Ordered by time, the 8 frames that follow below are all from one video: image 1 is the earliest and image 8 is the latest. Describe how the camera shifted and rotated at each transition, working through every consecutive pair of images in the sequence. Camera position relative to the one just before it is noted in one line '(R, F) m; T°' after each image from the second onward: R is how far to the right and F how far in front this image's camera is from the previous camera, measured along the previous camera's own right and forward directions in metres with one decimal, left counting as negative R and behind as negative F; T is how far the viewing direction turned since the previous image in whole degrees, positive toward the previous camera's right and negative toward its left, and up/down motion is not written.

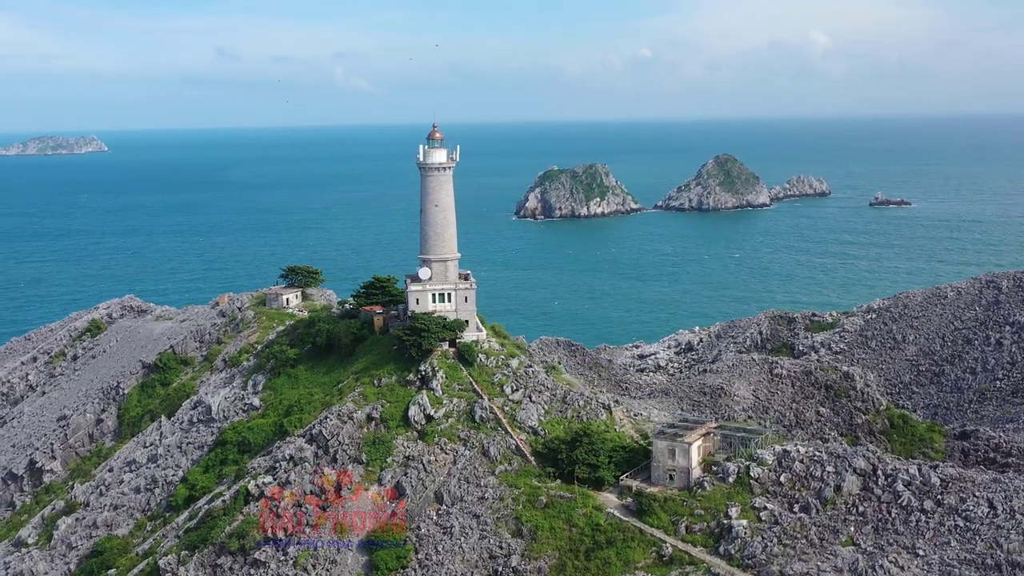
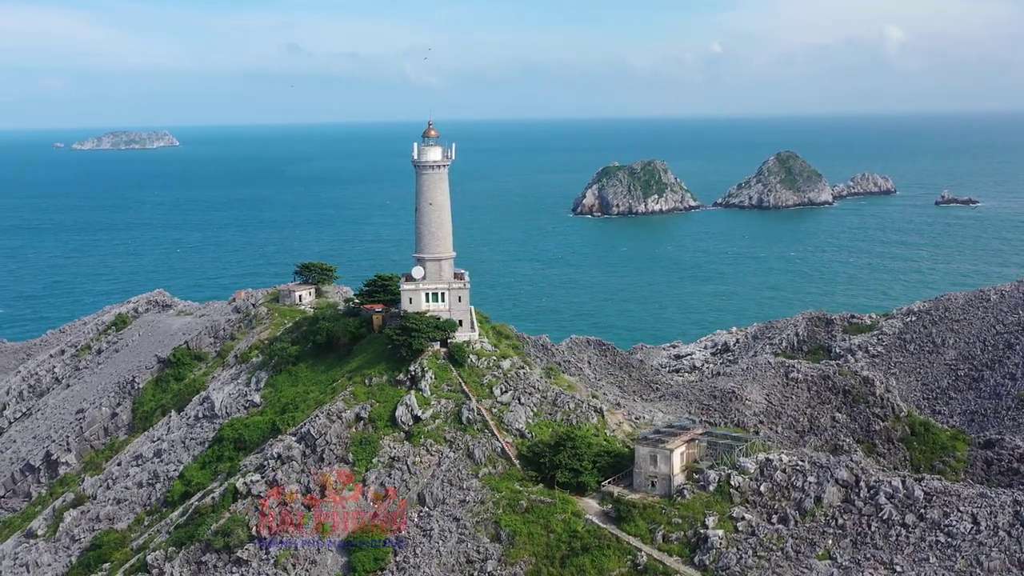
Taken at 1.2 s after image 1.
(+2.1, +0.6) m; -3°
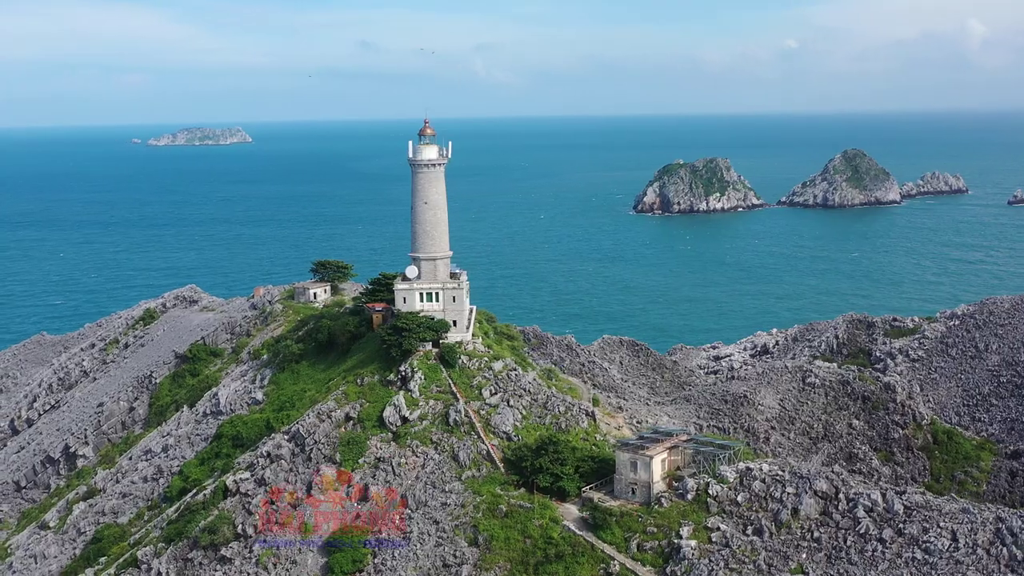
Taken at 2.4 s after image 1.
(+2.2, +0.6) m; -3°
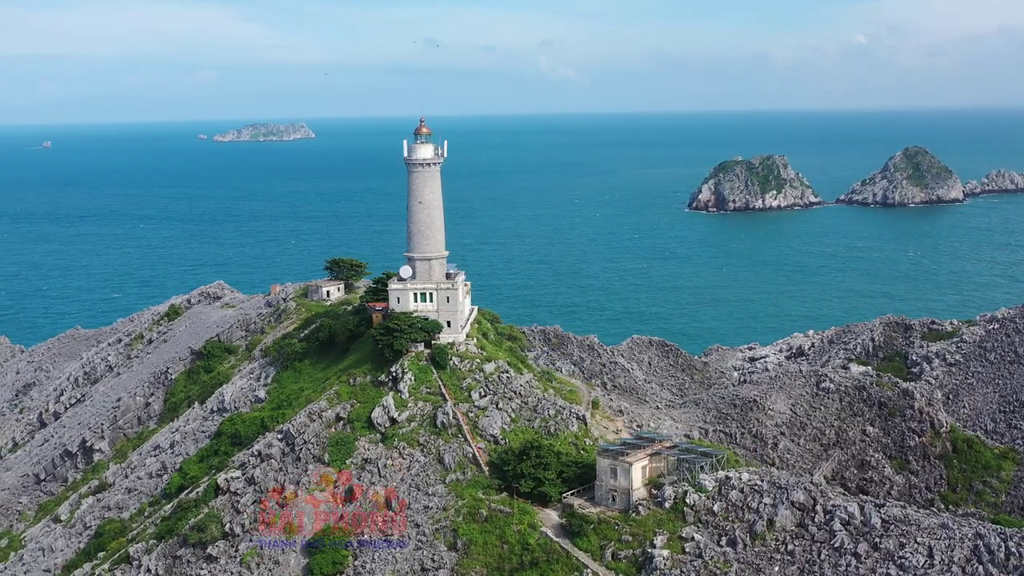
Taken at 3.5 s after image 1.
(+1.9, +0.5) m; -2°
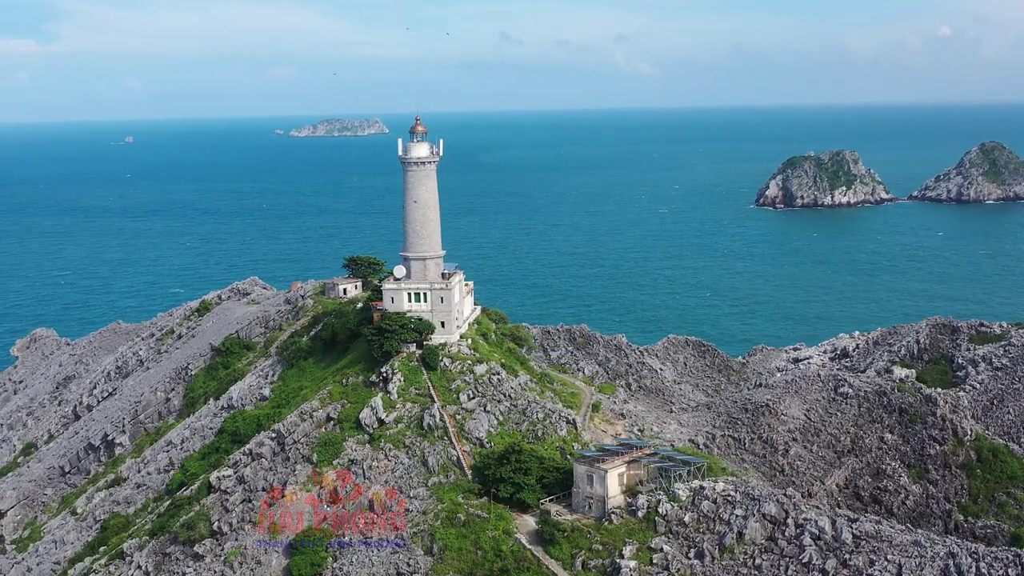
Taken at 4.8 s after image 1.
(+2.3, +0.6) m; -3°
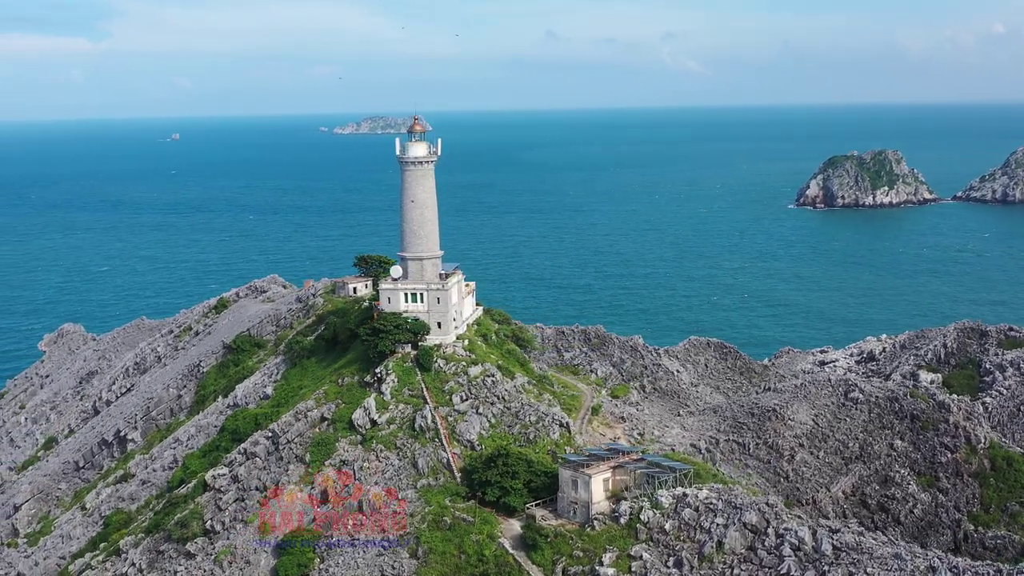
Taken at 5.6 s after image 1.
(+1.3, +0.3) m; -2°
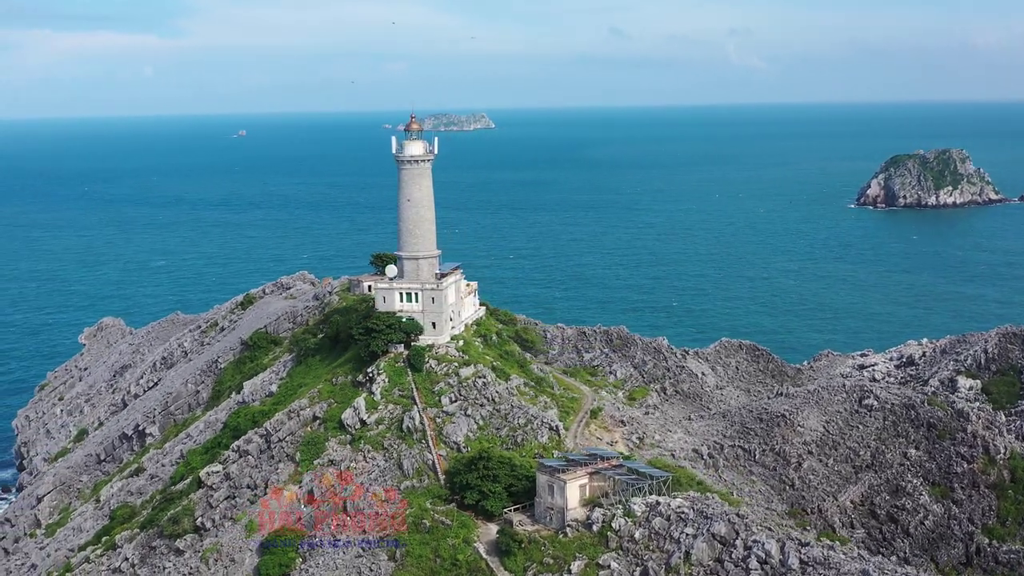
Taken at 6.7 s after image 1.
(+1.9, +0.4) m; -3°
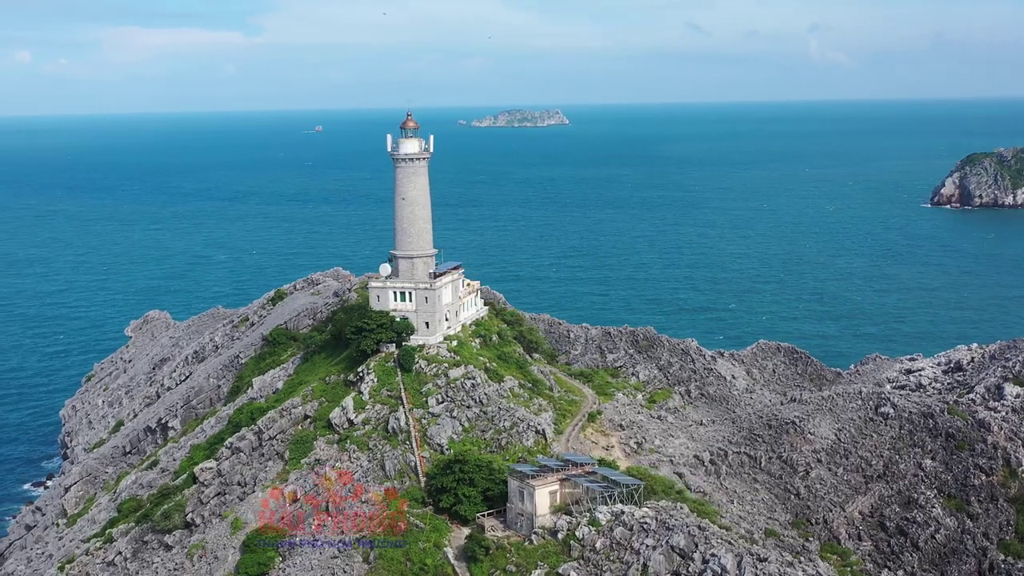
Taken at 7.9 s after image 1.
(+2.3, +0.4) m; -3°
